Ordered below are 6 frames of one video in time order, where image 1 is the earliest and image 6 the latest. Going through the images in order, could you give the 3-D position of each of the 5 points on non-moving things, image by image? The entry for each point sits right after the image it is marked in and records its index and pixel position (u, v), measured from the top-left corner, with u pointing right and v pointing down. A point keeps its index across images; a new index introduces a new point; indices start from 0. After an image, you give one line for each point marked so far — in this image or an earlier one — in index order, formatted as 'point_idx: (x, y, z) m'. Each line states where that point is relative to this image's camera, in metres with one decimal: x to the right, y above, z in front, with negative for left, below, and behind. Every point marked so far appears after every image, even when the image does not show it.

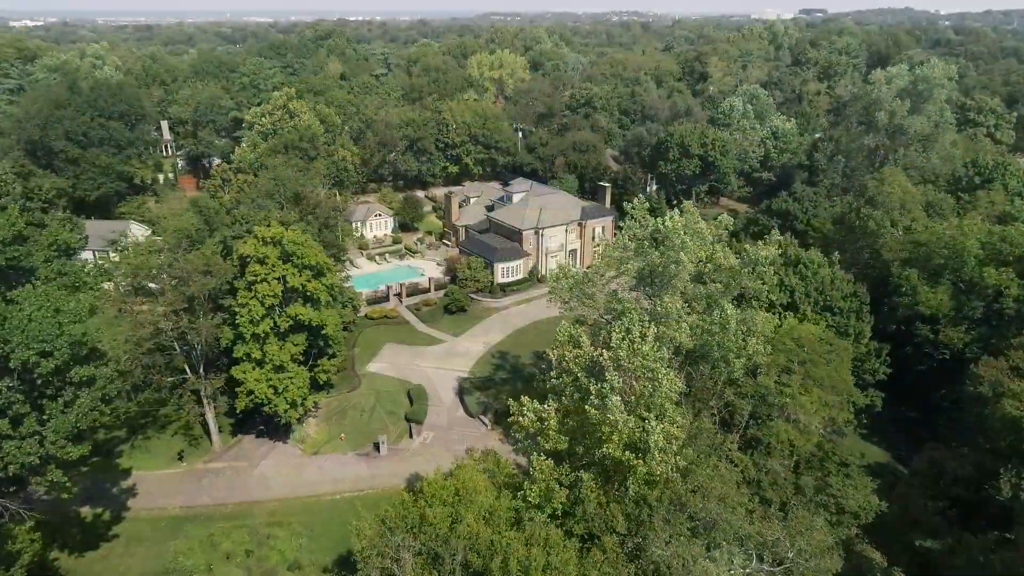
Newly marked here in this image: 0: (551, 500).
0: (+1.1, -5.7, +19.8) m
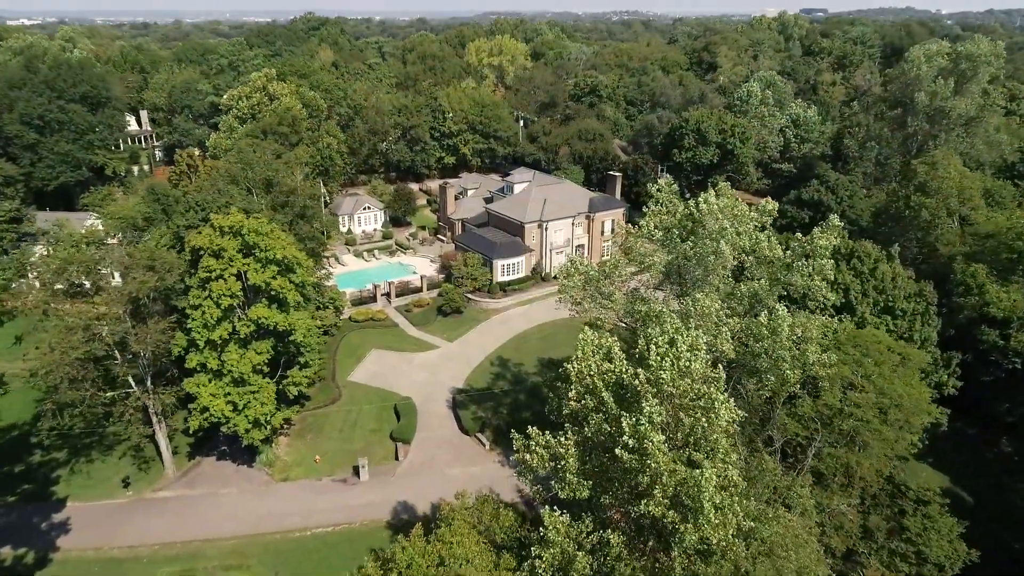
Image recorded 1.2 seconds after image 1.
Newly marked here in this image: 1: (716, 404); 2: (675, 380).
0: (+1.1, -5.7, +14.6) m
1: (+4.2, -2.4, +15.1) m
2: (+3.4, -1.9, +15.0) m
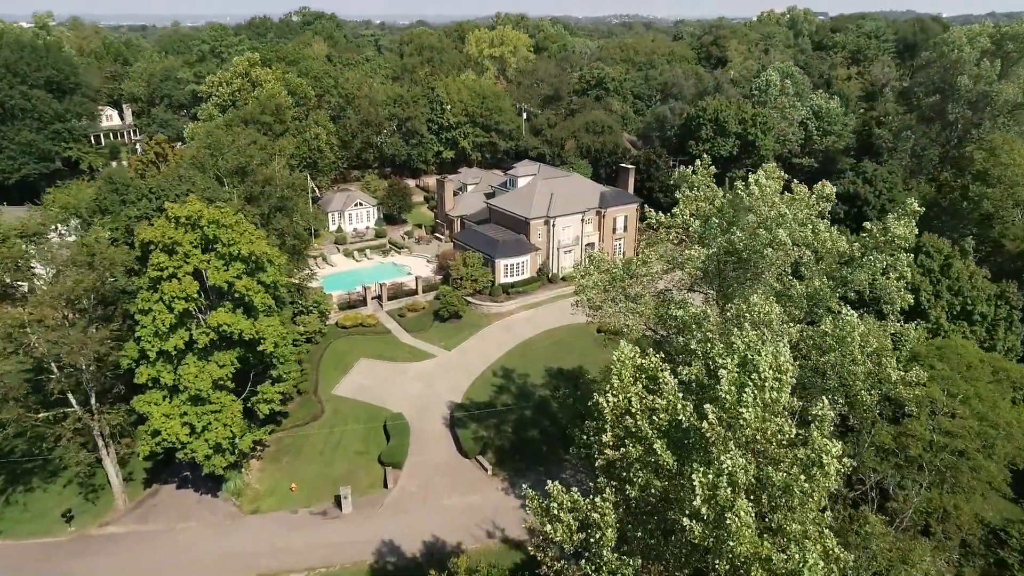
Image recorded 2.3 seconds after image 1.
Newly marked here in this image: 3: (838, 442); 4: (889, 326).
0: (+1.4, -5.6, +10.2) m
1: (+4.4, -2.4, +10.7) m
2: (+3.6, -1.9, +10.6) m
3: (+4.6, -2.2, +10.4) m
4: (+10.2, -1.0, +19.8) m
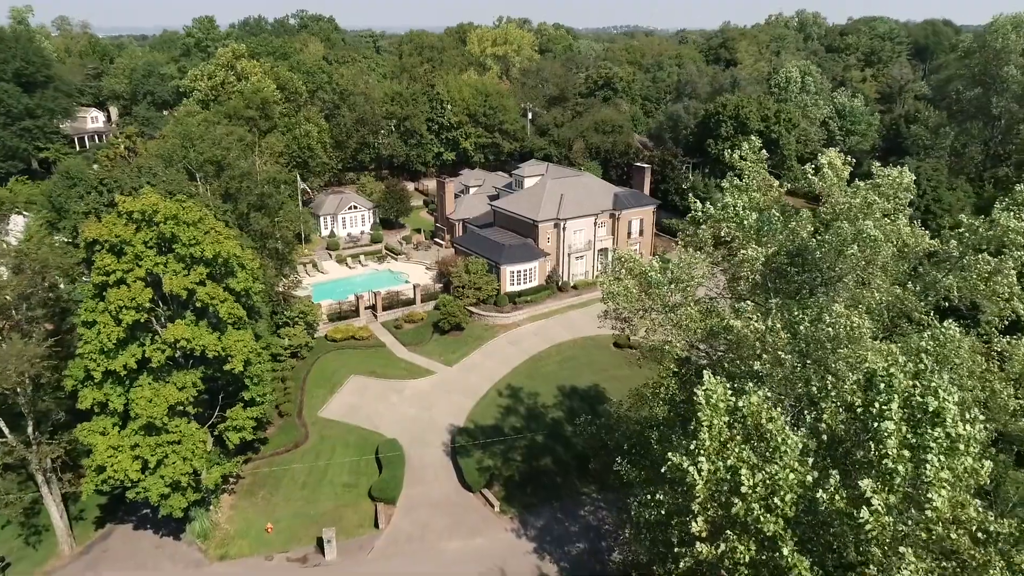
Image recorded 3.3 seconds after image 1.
0: (+1.7, -5.6, +6.3) m
1: (+4.8, -2.4, +6.8) m
2: (+3.9, -1.9, +6.8) m
3: (+5.0, -2.2, +6.5) m
4: (+10.6, -1.2, +16.0) m
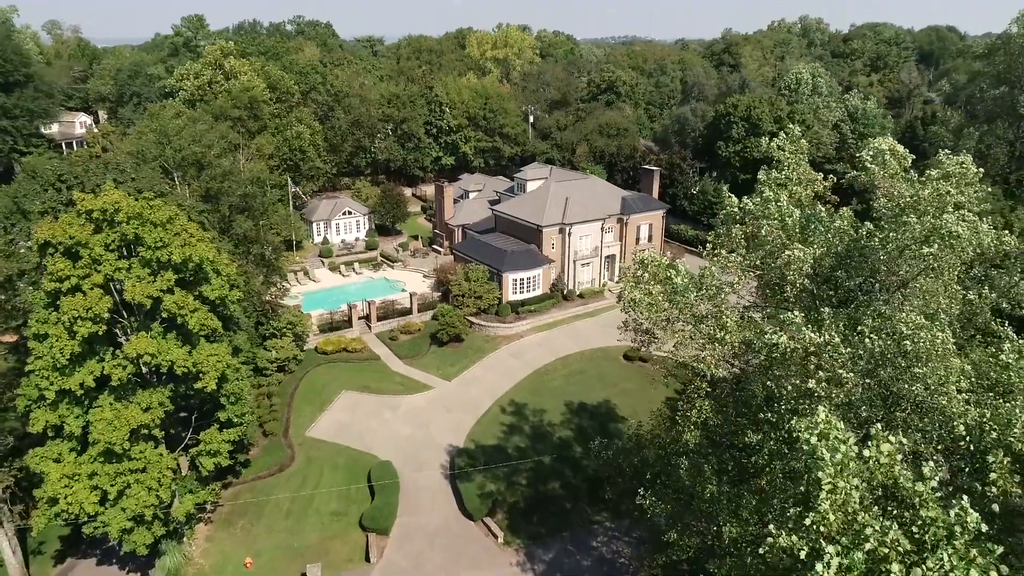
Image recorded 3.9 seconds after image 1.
0: (+1.9, -5.6, +3.9) m
1: (+5.0, -2.4, +4.5) m
2: (+4.1, -1.9, +4.4) m
3: (+5.2, -2.2, +4.2) m
4: (+10.8, -1.3, +13.7) m
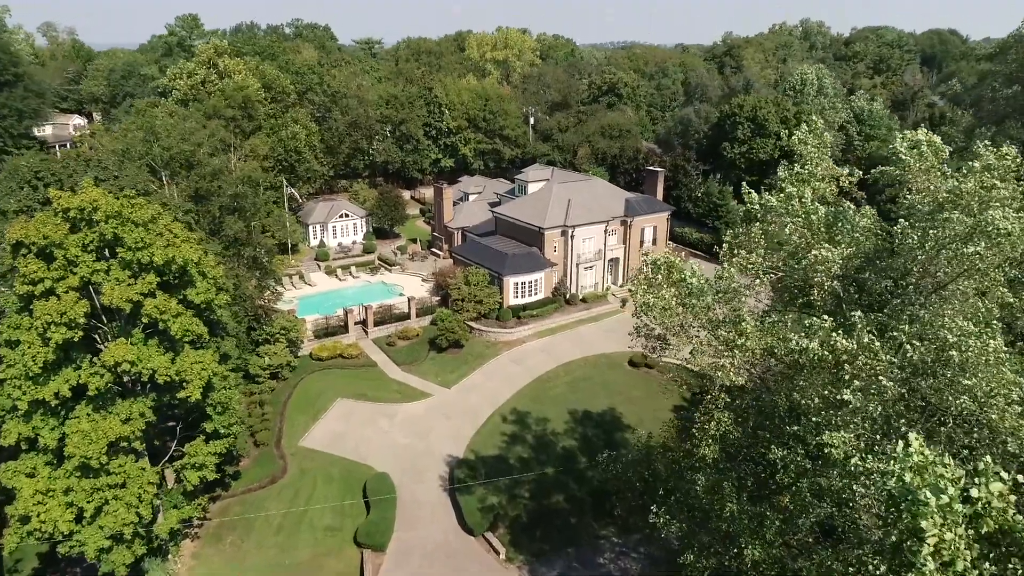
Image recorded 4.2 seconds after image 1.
0: (+2.0, -5.6, +2.8) m
1: (+5.1, -2.4, +3.4) m
2: (+4.2, -1.9, +3.3) m
3: (+5.2, -2.2, +3.1) m
4: (+10.8, -1.4, +12.6) m
